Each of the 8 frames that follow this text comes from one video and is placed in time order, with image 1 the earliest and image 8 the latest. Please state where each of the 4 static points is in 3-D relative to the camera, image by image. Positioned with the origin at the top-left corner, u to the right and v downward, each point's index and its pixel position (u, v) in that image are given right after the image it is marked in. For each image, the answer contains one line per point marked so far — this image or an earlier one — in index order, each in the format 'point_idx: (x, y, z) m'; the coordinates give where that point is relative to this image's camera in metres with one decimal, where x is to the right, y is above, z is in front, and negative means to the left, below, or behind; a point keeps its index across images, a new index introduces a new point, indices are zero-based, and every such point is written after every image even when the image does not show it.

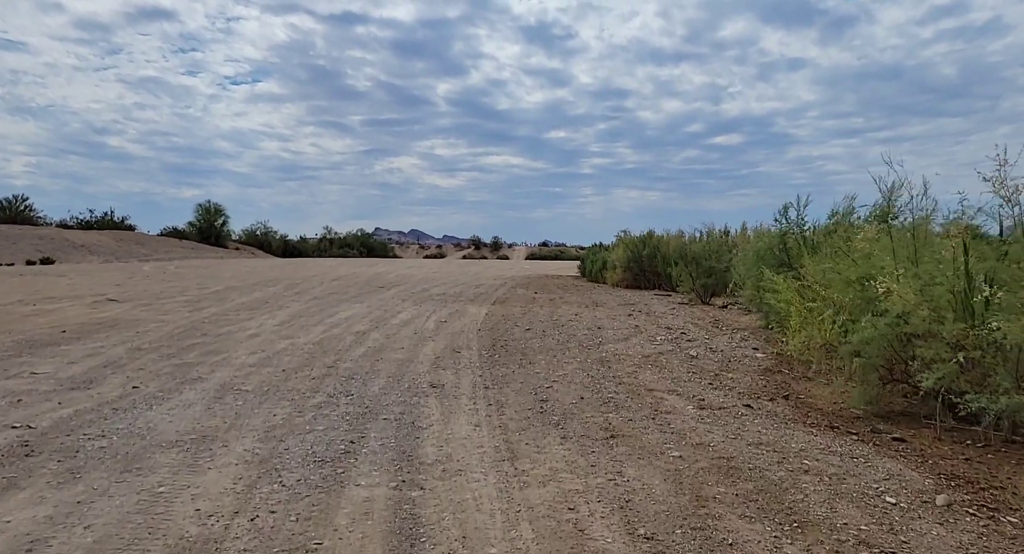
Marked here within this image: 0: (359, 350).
0: (-2.3, -1.1, +9.2) m
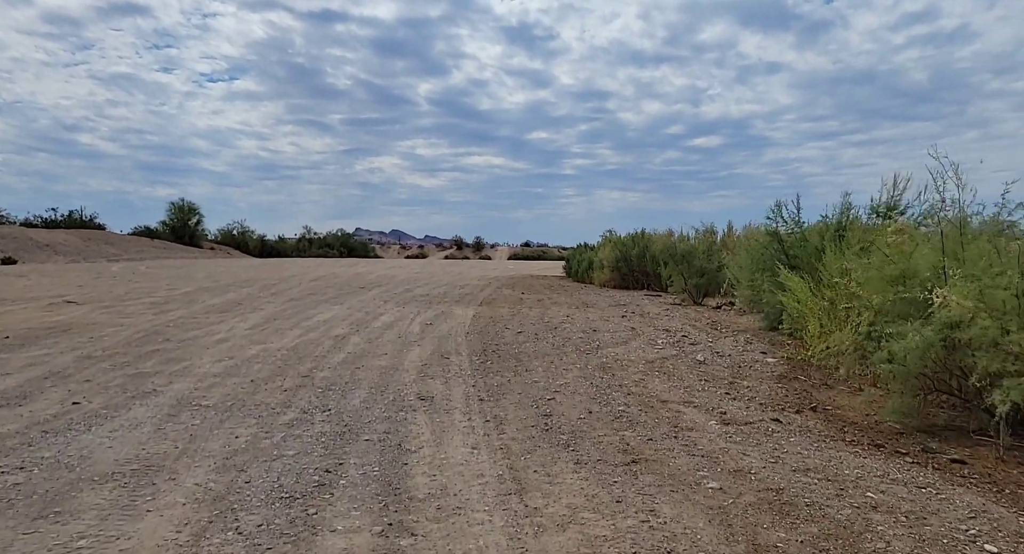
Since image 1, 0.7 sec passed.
0: (-2.4, -1.1, +8.4) m
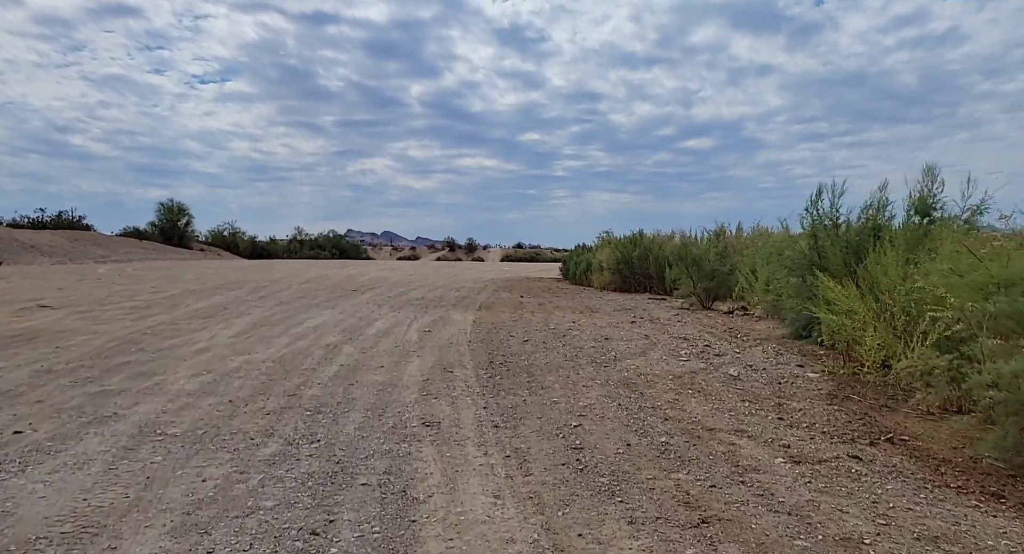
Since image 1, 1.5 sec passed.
0: (-2.3, -1.2, +7.6) m
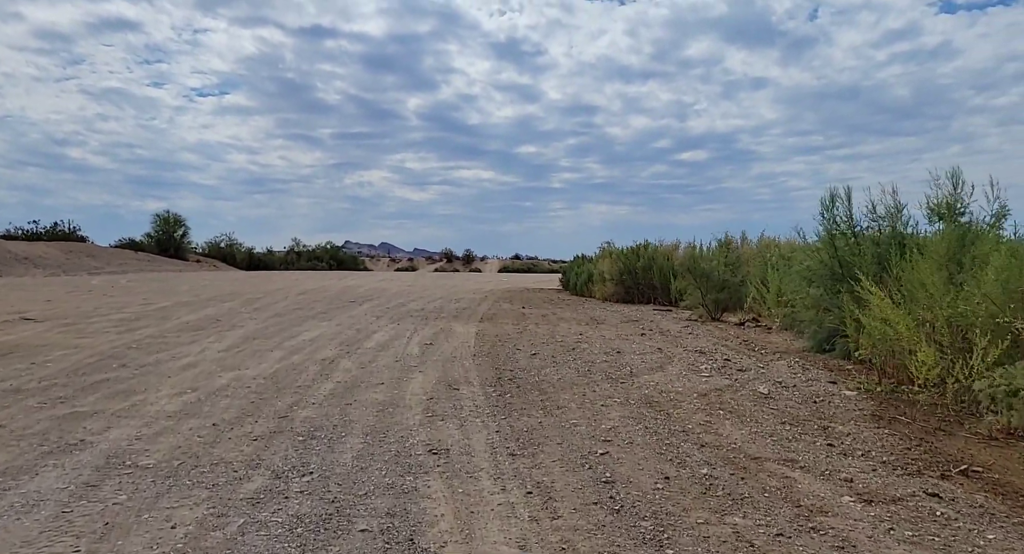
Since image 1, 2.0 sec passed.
0: (-2.2, -1.3, +7.0) m
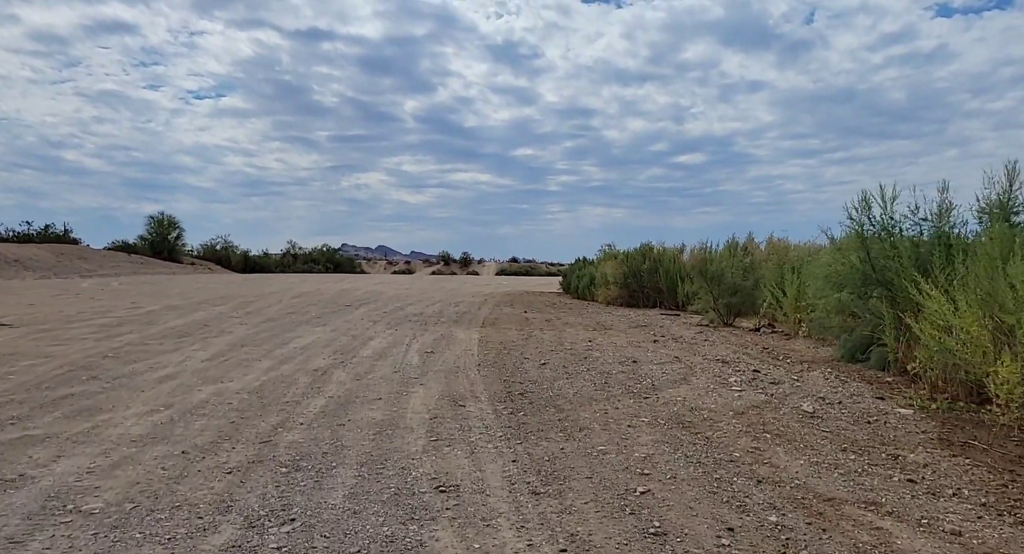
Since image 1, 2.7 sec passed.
0: (-2.0, -1.3, +6.3) m
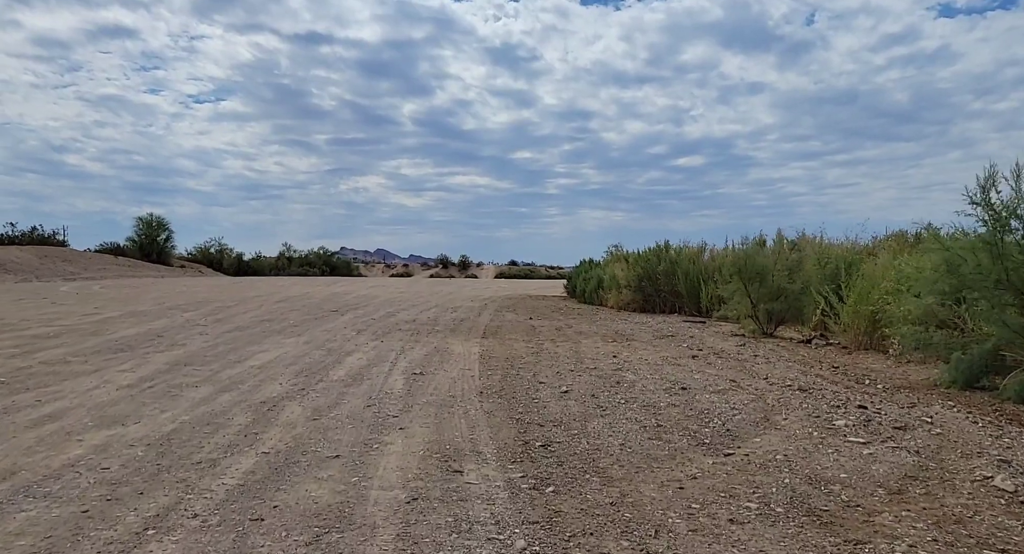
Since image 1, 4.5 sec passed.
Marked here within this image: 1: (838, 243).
0: (-1.9, -1.3, +4.2) m
1: (+8.5, +0.9, +15.7) m
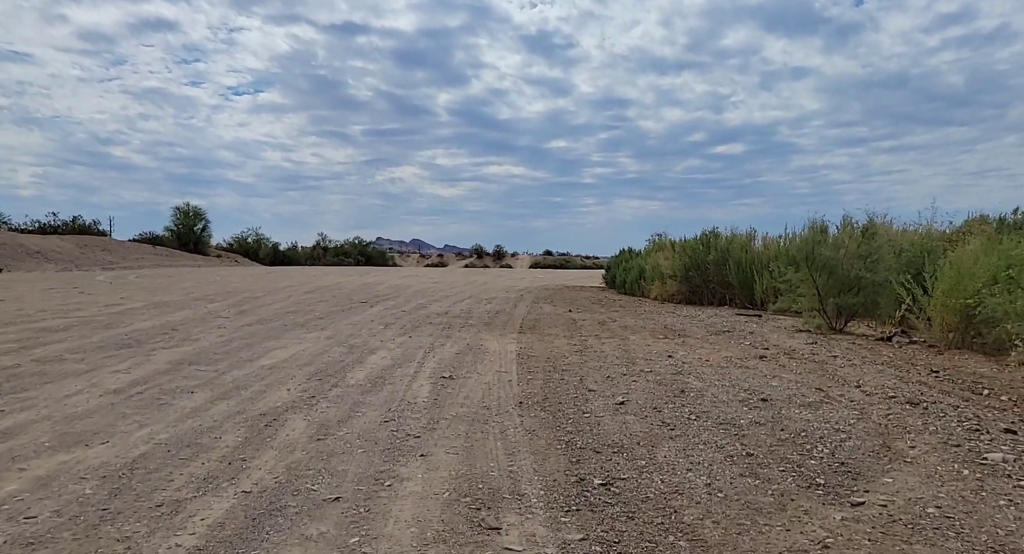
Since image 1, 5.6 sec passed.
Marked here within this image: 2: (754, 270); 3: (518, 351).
0: (-1.6, -1.3, +3.2) m
1: (+9.4, +1.1, +14.0) m
2: (+7.2, +0.3, +18.1) m
3: (+0.1, -1.1, +9.3) m
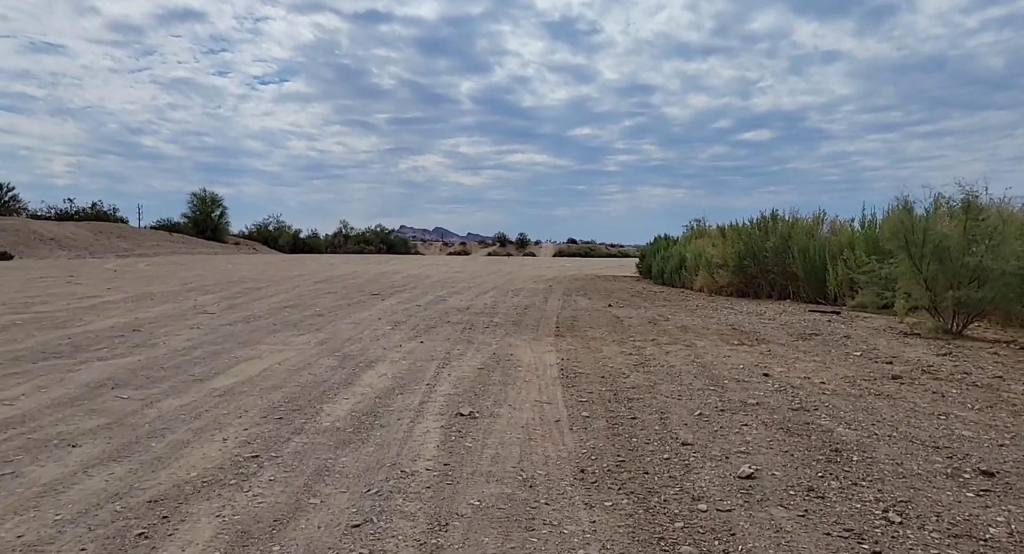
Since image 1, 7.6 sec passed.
0: (-1.4, -1.3, +1.1) m
1: (+10.1, +1.3, +11.4) m
2: (+8.0, +0.5, +15.5) m
3: (+0.6, -1.0, +7.1) m
